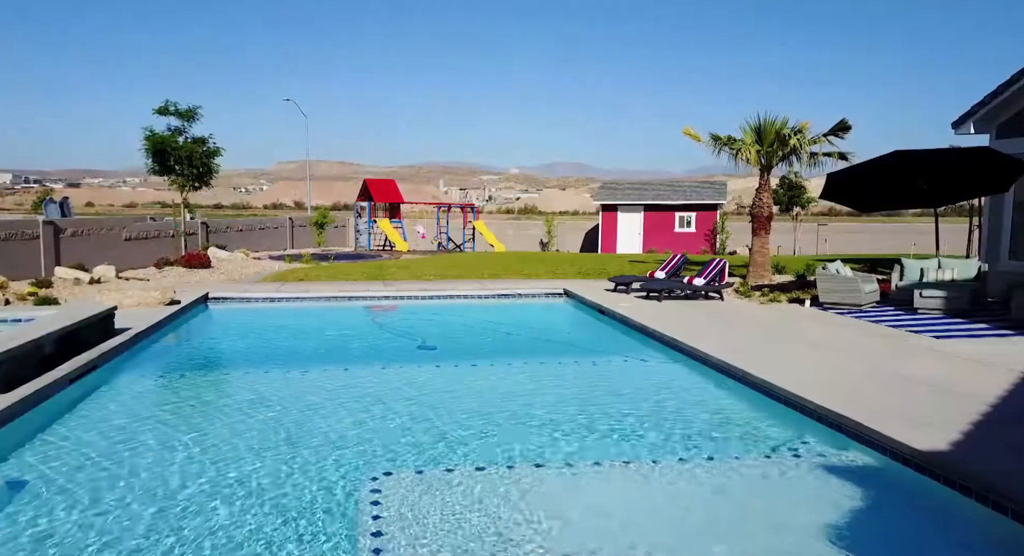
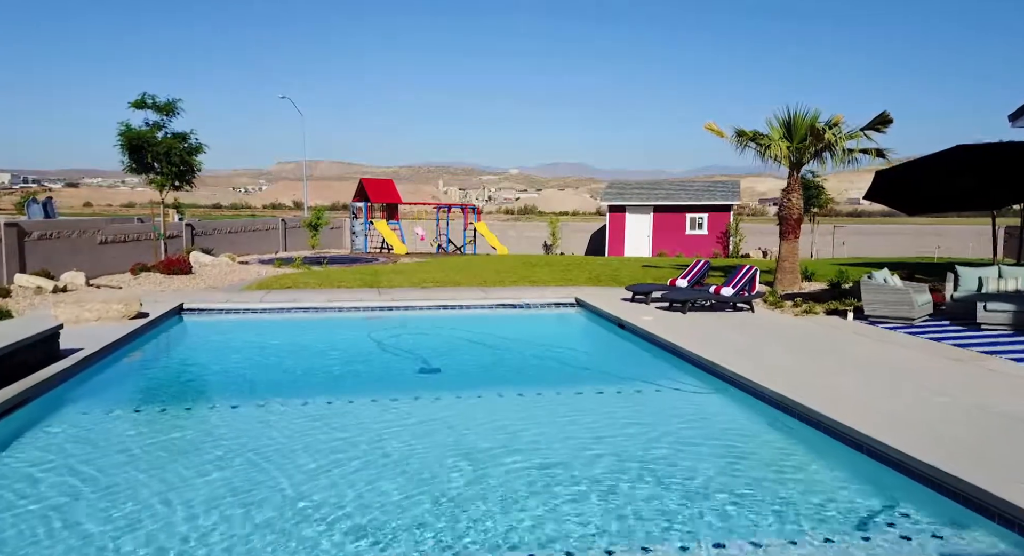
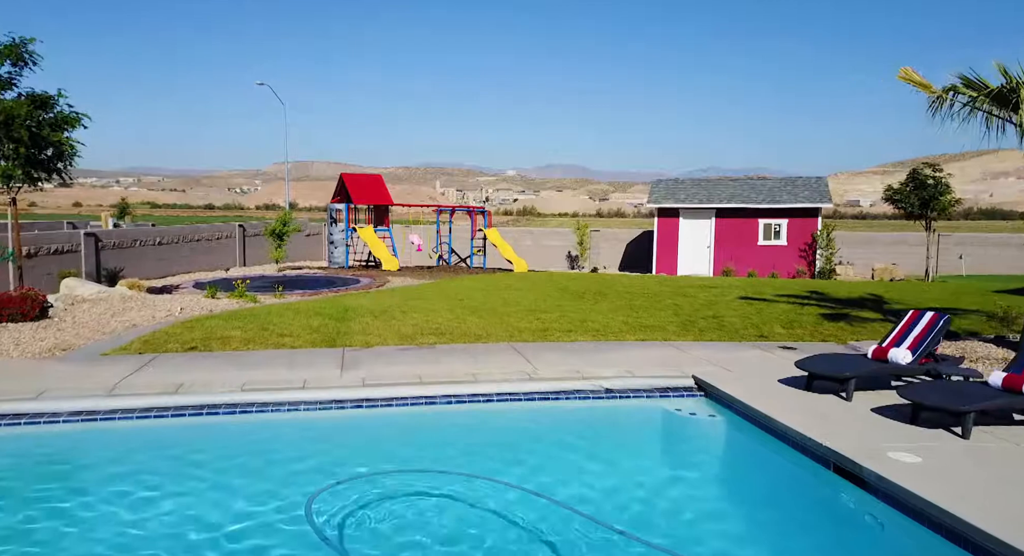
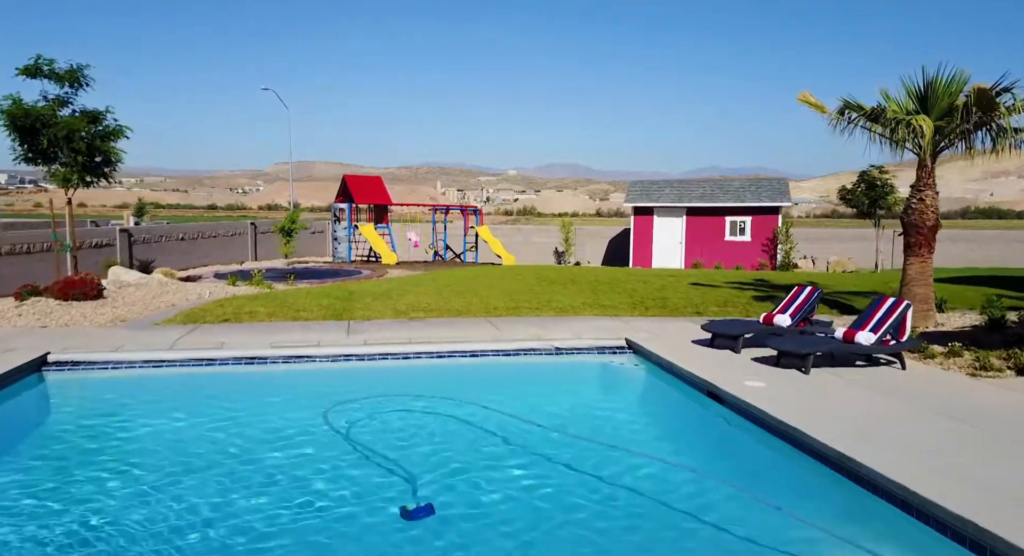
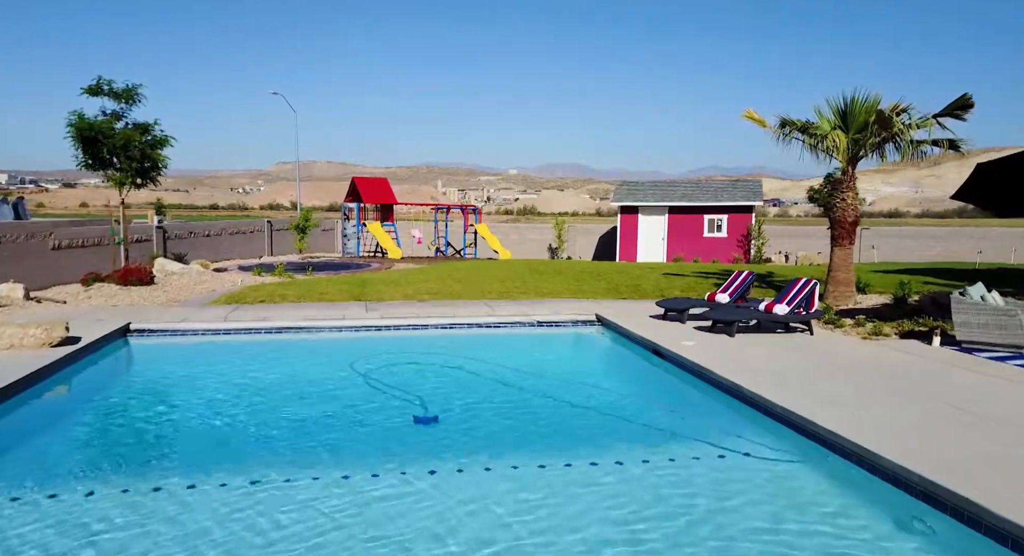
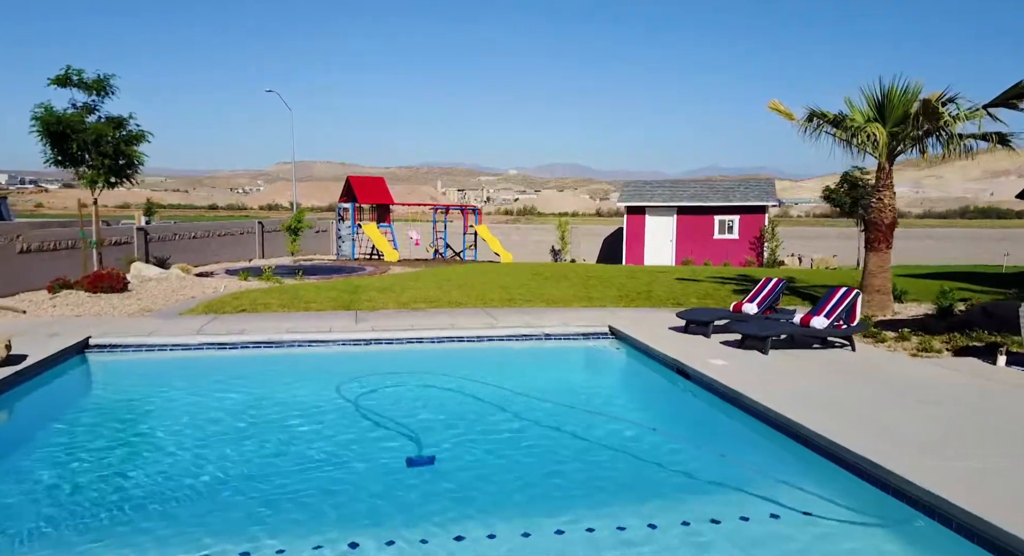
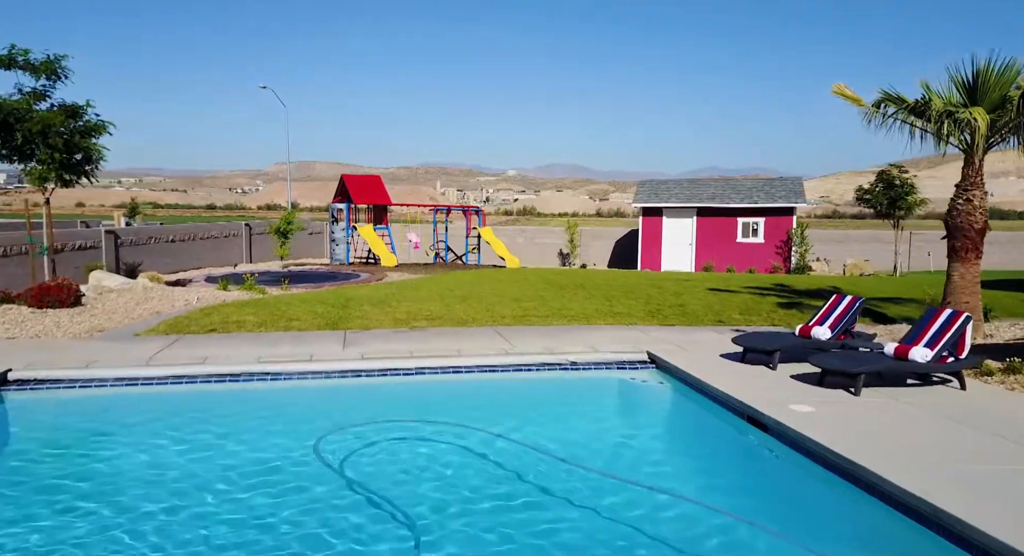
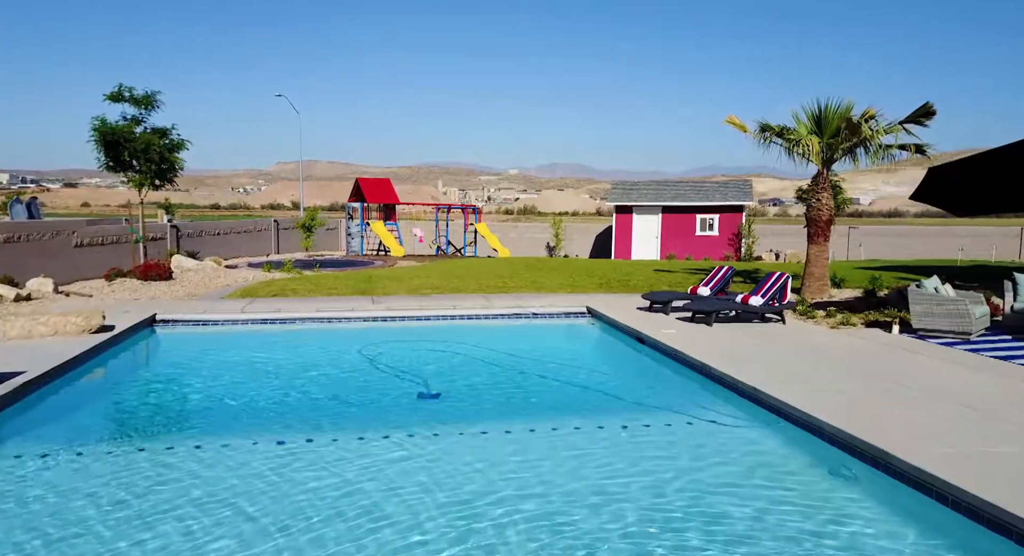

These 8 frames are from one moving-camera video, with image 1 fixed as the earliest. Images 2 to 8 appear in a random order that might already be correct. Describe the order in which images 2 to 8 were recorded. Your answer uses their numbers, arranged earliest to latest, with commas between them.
2, 8, 5, 6, 4, 7, 3
